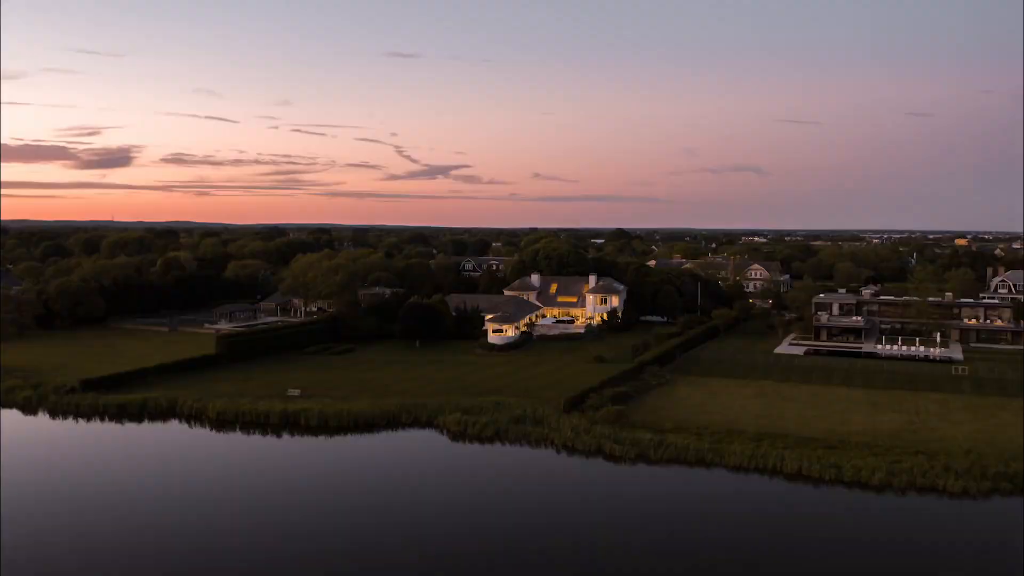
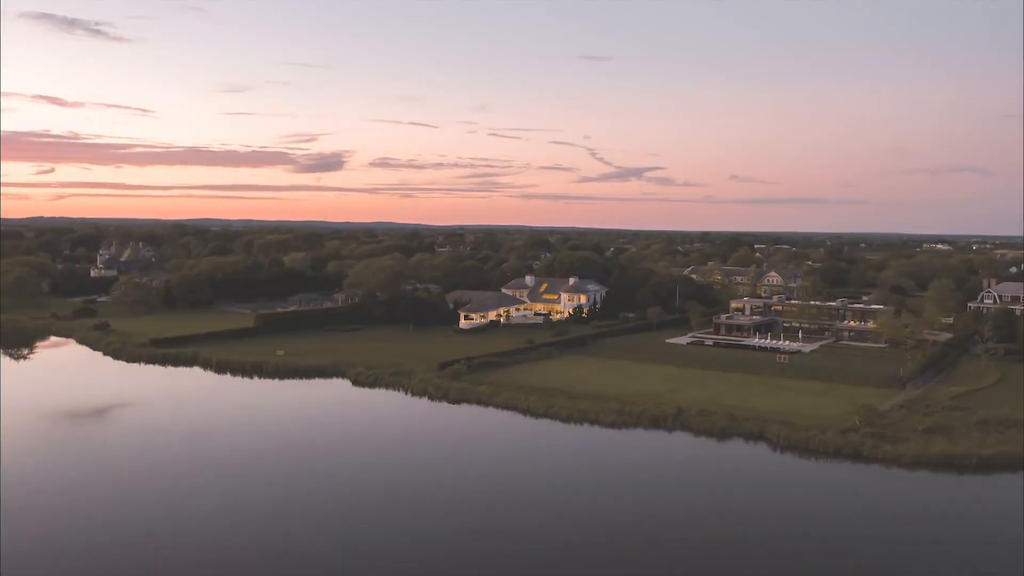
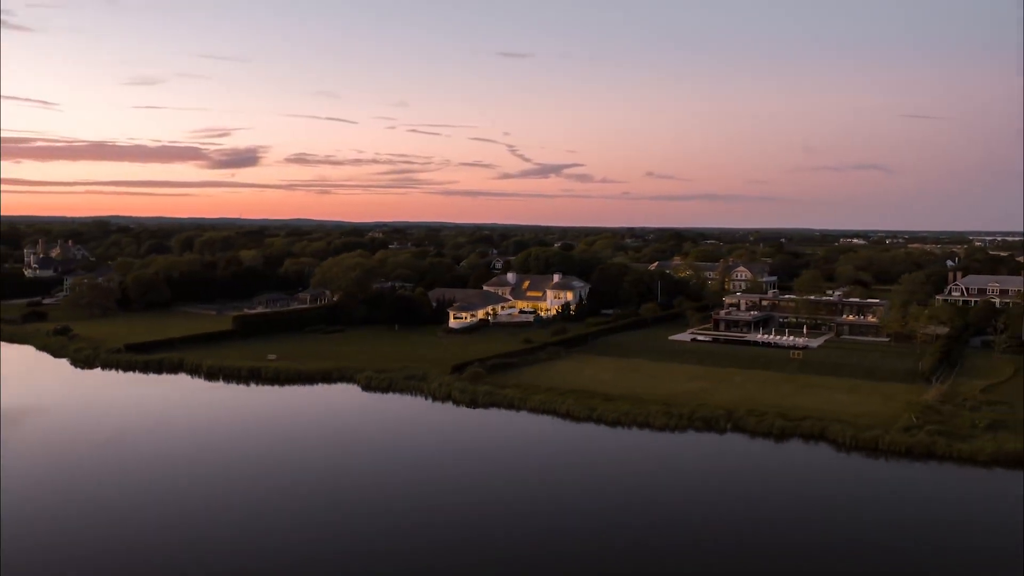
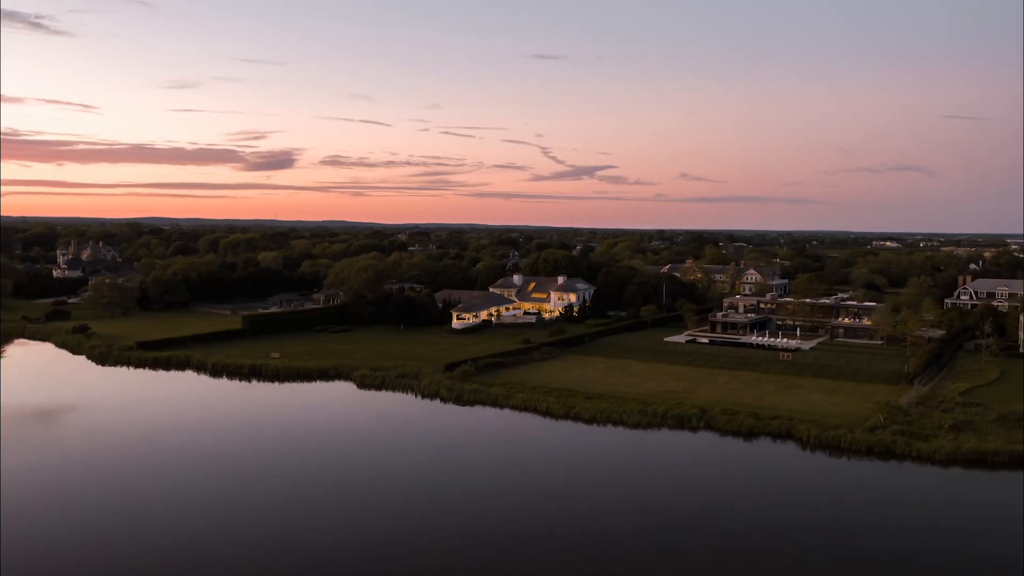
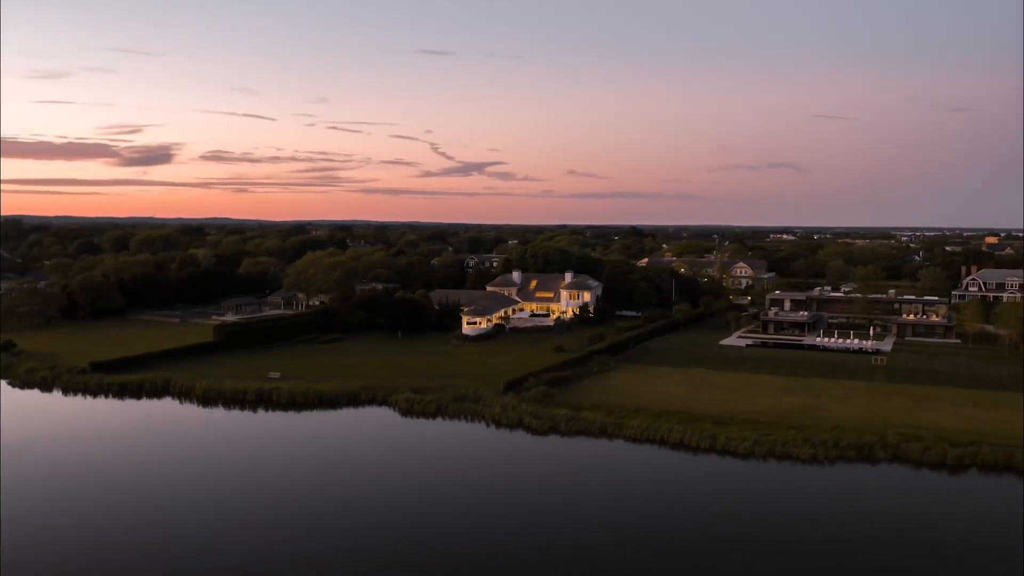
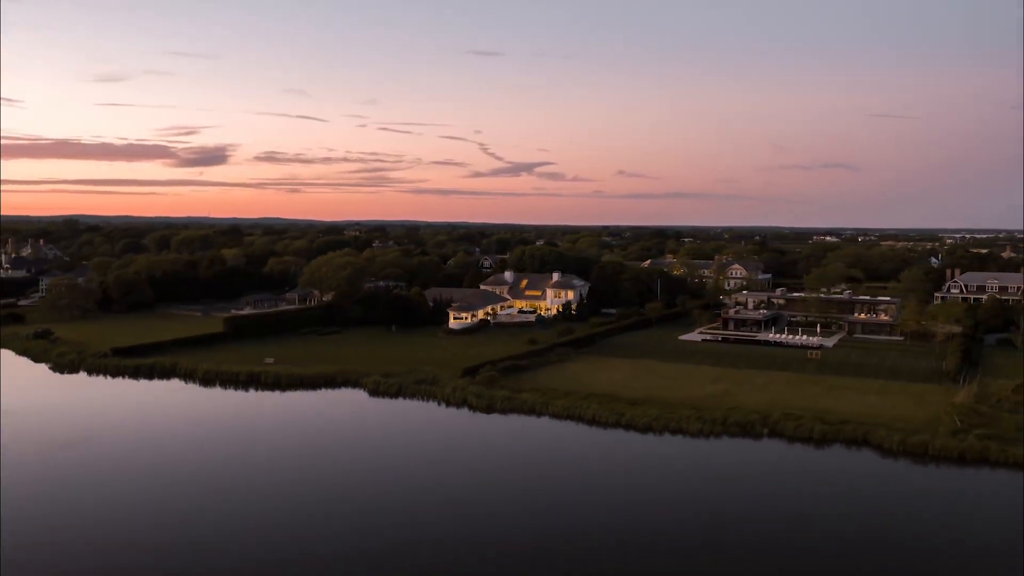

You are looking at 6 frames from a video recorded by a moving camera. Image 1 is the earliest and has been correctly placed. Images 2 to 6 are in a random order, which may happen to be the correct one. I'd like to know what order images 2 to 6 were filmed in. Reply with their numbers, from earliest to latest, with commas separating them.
5, 6, 3, 4, 2
